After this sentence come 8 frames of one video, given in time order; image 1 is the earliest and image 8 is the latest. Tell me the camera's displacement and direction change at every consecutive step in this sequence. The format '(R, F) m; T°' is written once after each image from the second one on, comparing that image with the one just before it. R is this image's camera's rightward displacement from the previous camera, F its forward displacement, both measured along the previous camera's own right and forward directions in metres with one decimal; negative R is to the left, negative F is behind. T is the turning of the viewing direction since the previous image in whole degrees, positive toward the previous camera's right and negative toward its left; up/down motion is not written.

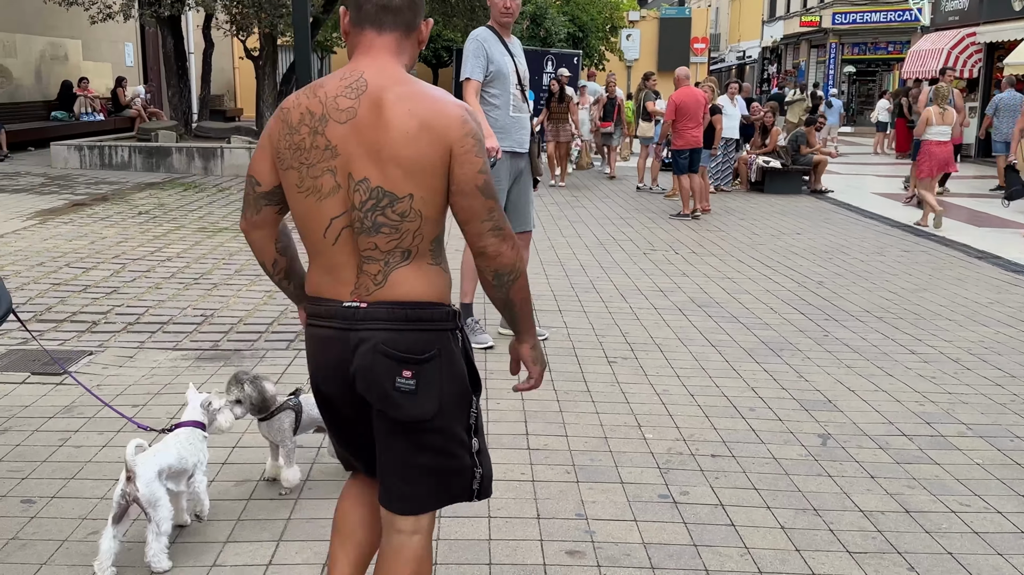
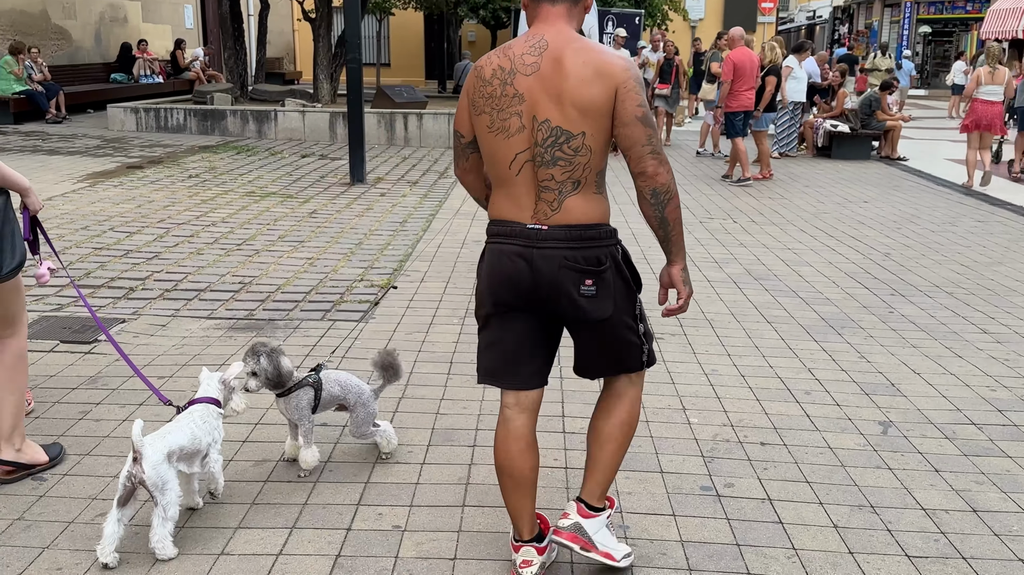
(+0.1, +0.2) m; -4°
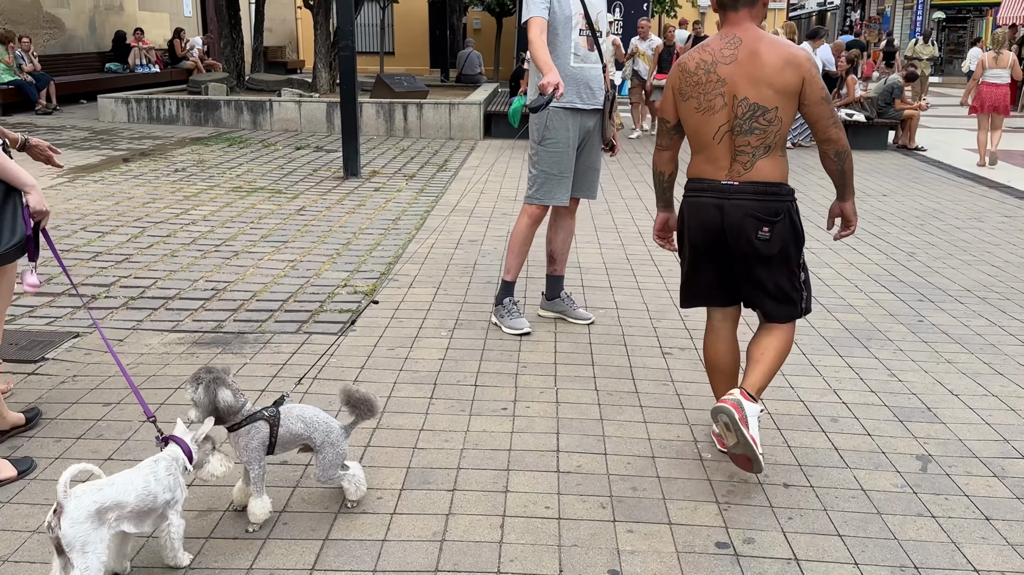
(+0.1, +0.4) m; -1°
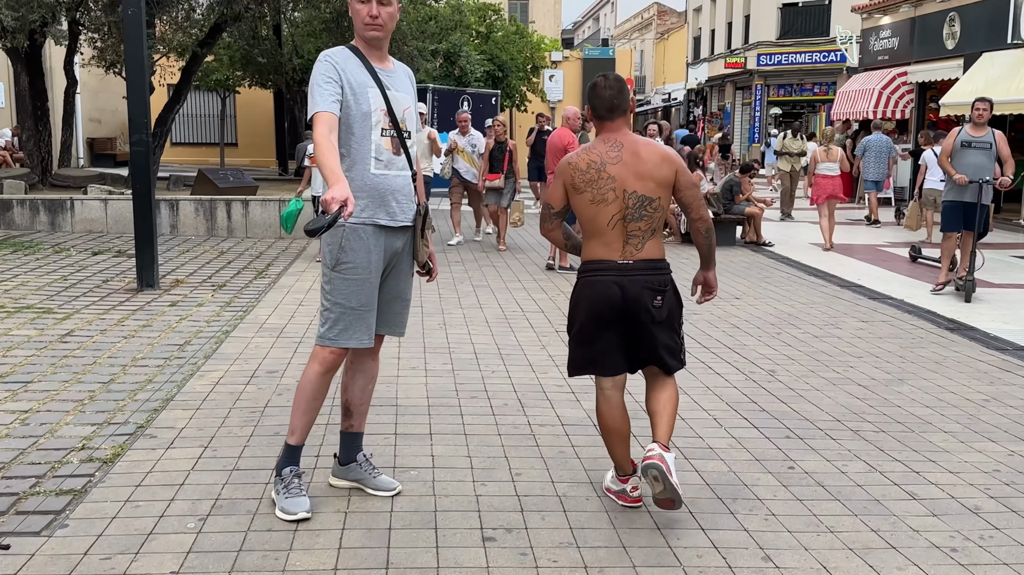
(+0.3, +0.9) m; +8°
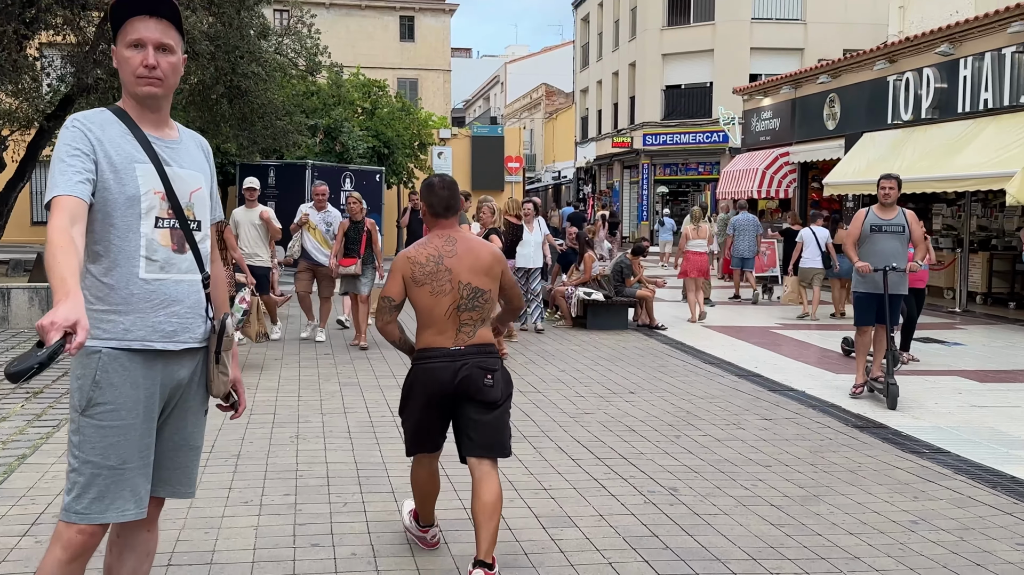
(+0.2, +0.8) m; +6°
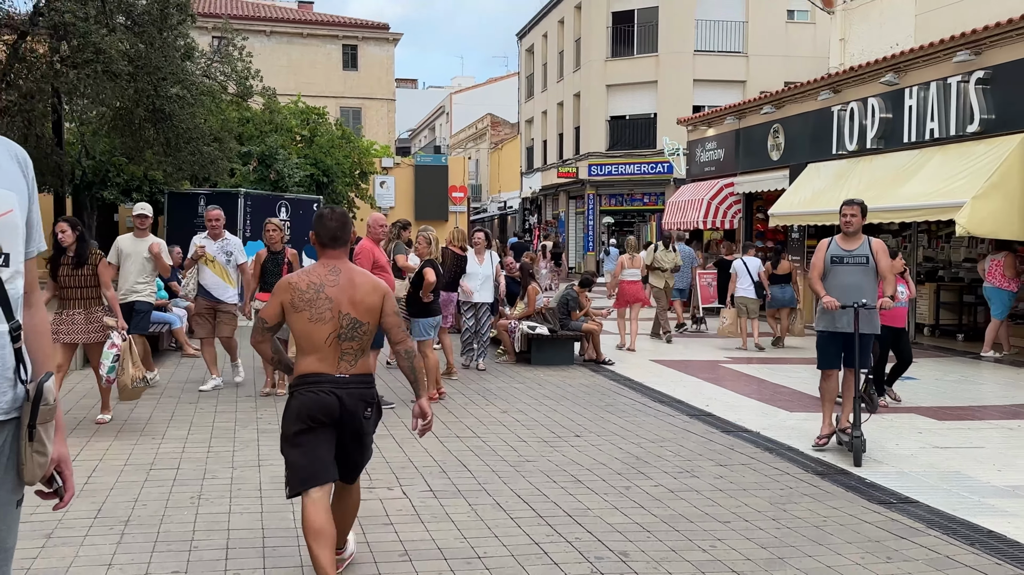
(+0.1, +0.6) m; +3°
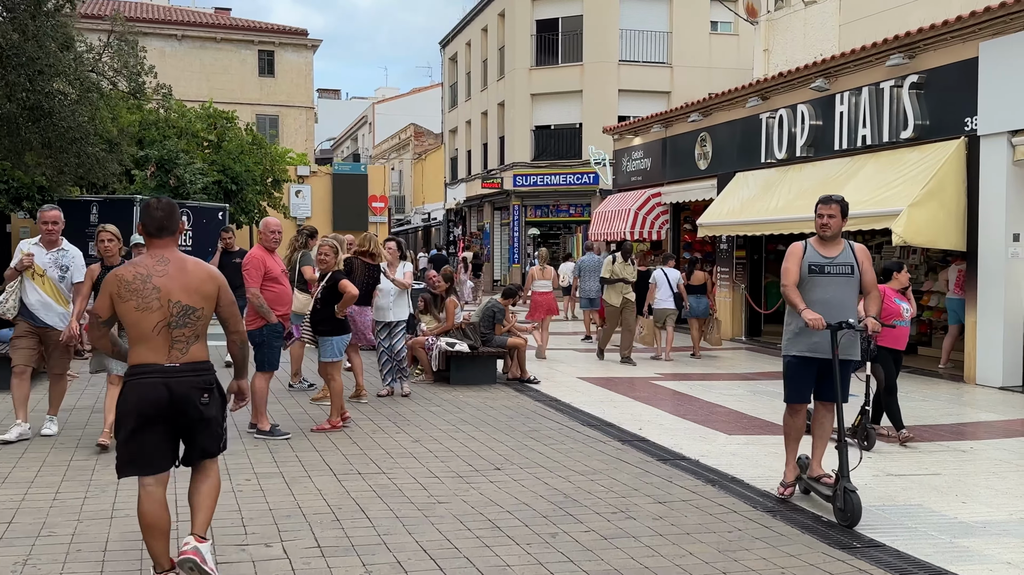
(+0.1, +0.9) m; +4°
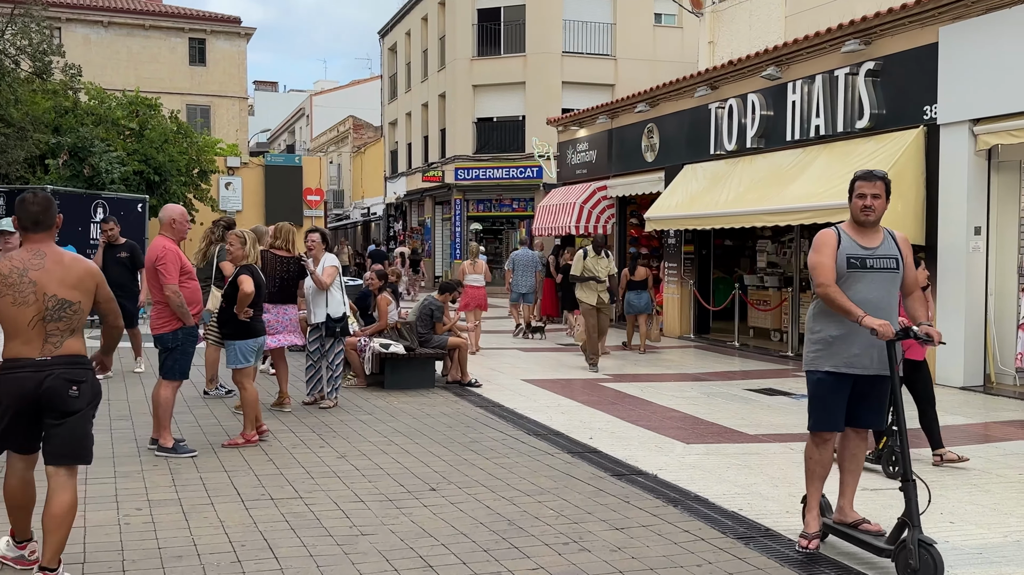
(0.0, +0.8) m; +3°
